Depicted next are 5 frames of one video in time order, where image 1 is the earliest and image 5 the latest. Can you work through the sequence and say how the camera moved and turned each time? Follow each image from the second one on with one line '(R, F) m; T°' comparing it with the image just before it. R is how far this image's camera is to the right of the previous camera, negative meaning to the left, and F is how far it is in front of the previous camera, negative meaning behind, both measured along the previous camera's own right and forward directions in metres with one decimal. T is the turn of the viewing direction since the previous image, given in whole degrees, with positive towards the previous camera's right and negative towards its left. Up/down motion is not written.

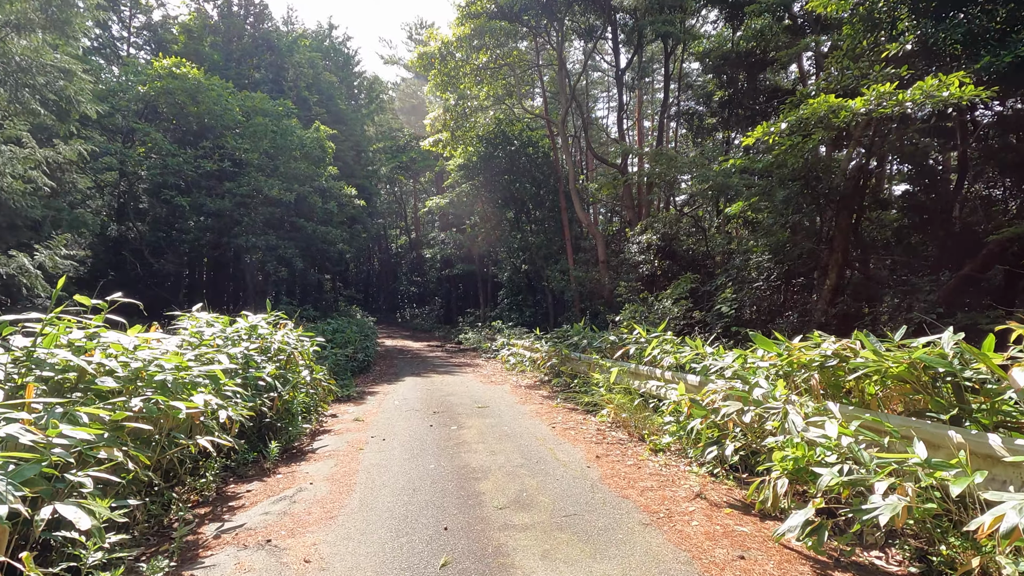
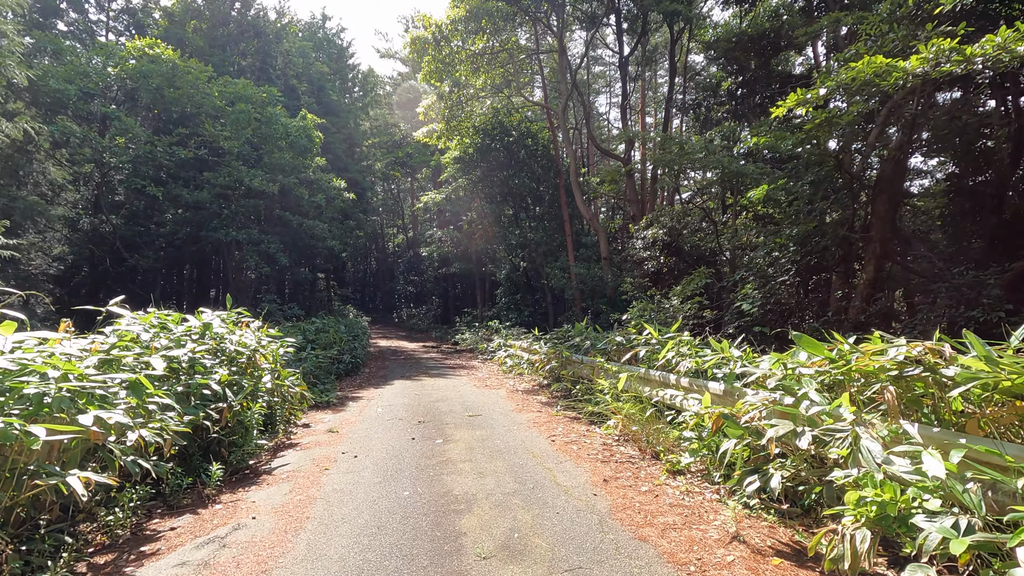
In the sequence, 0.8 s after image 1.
(+0.1, +0.8) m; 0°
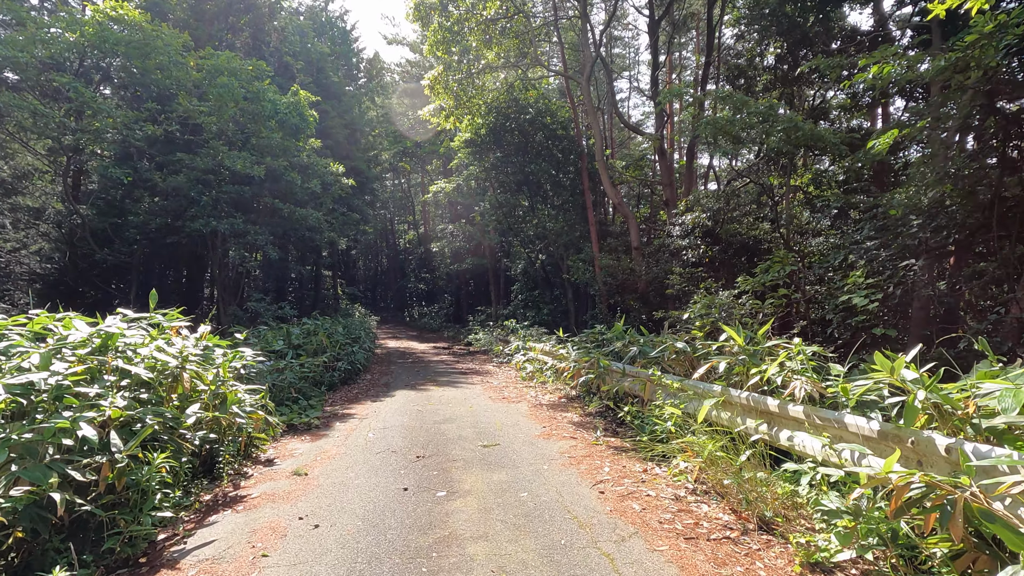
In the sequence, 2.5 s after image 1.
(-0.1, +1.7) m; -1°
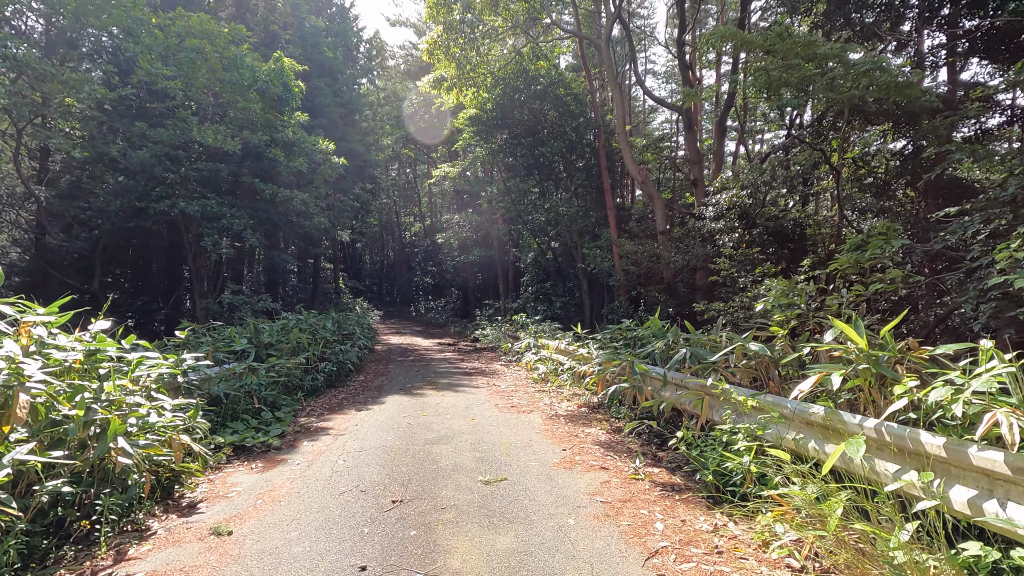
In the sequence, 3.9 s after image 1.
(0.0, +1.4) m; -1°
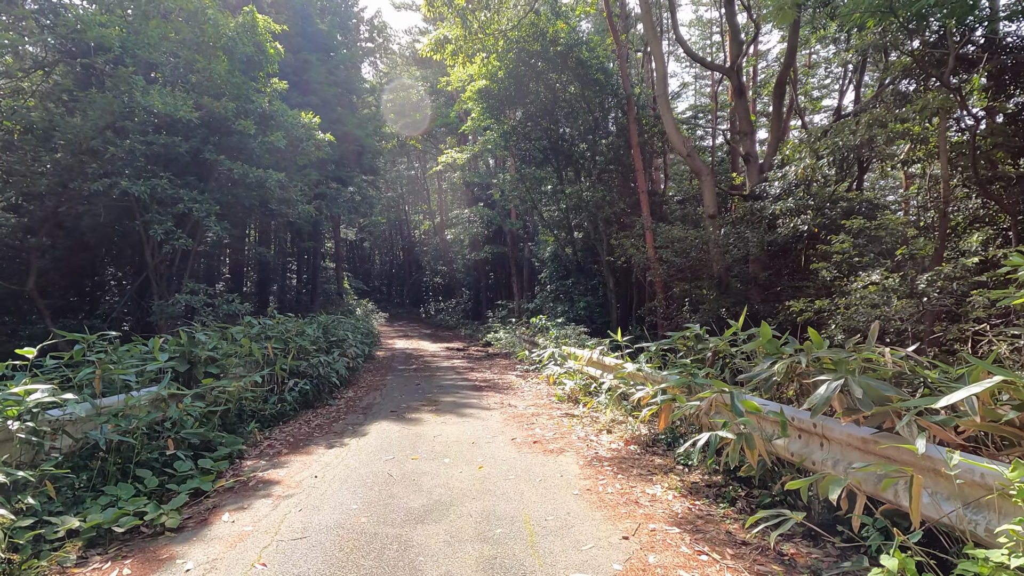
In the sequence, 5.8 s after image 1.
(-0.1, +2.0) m; -1°
